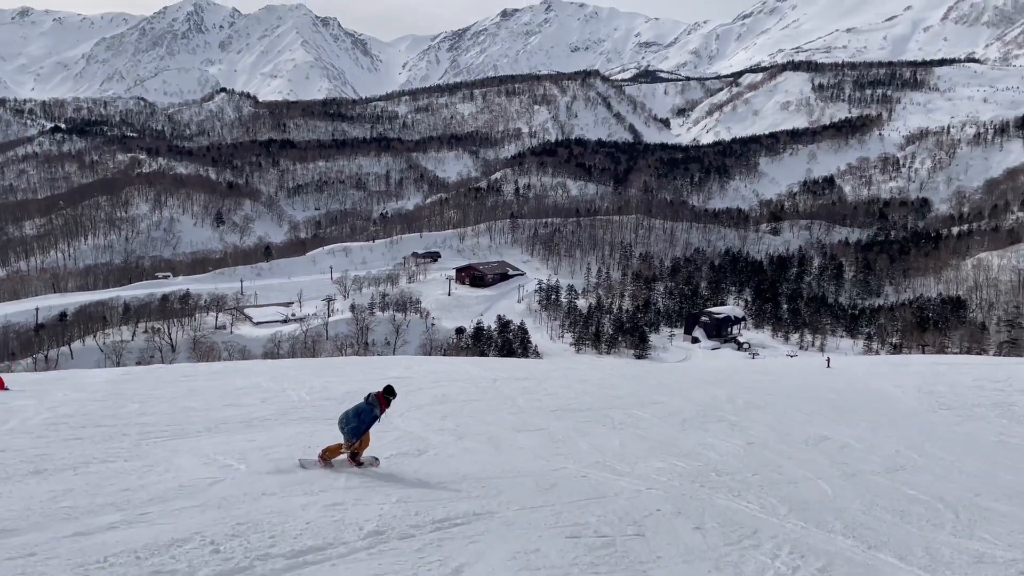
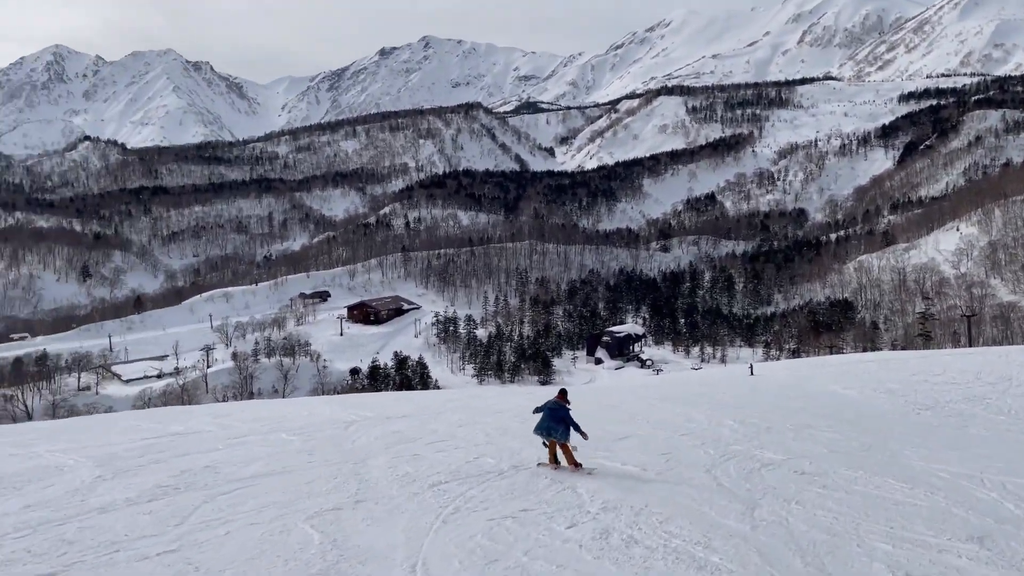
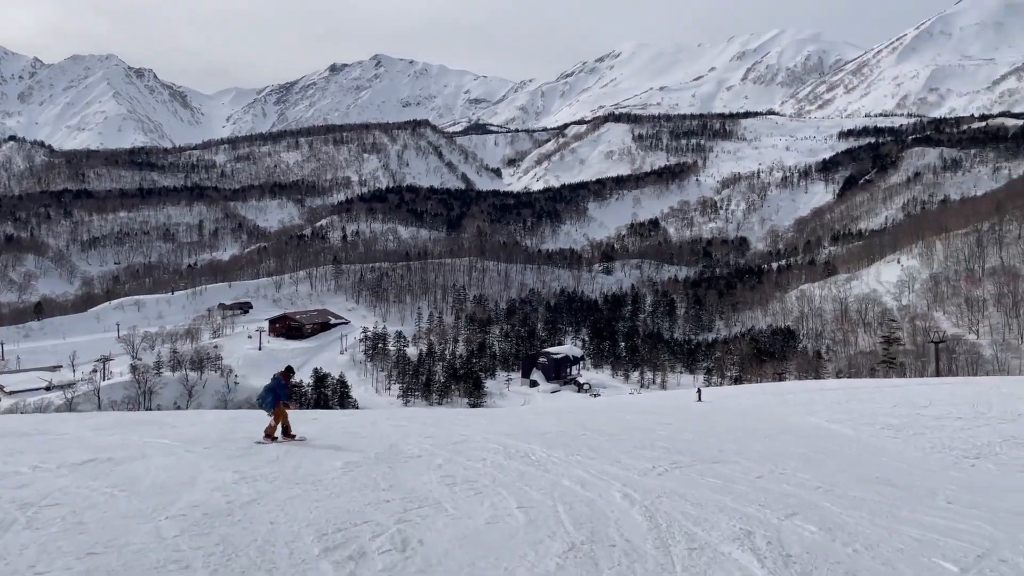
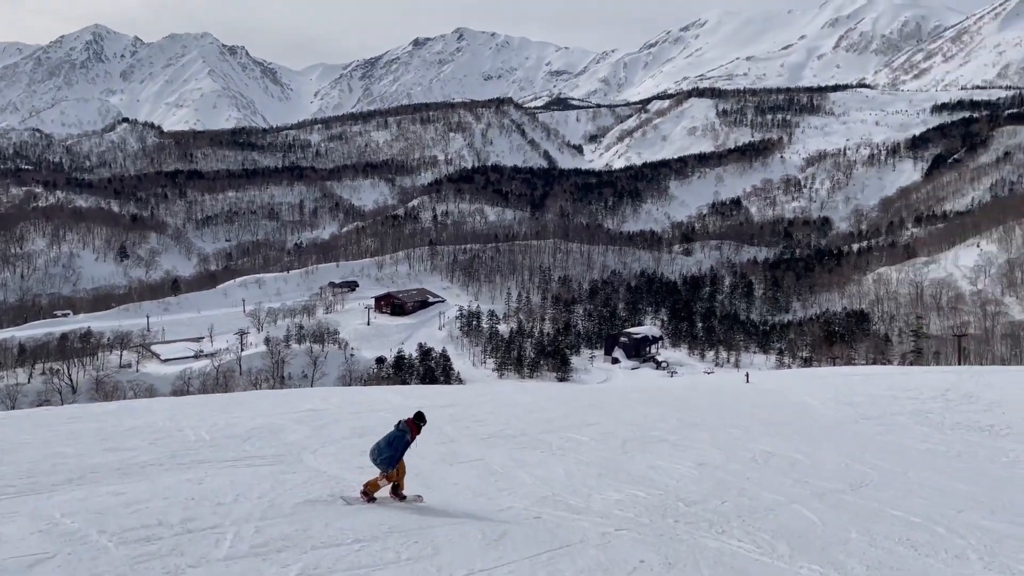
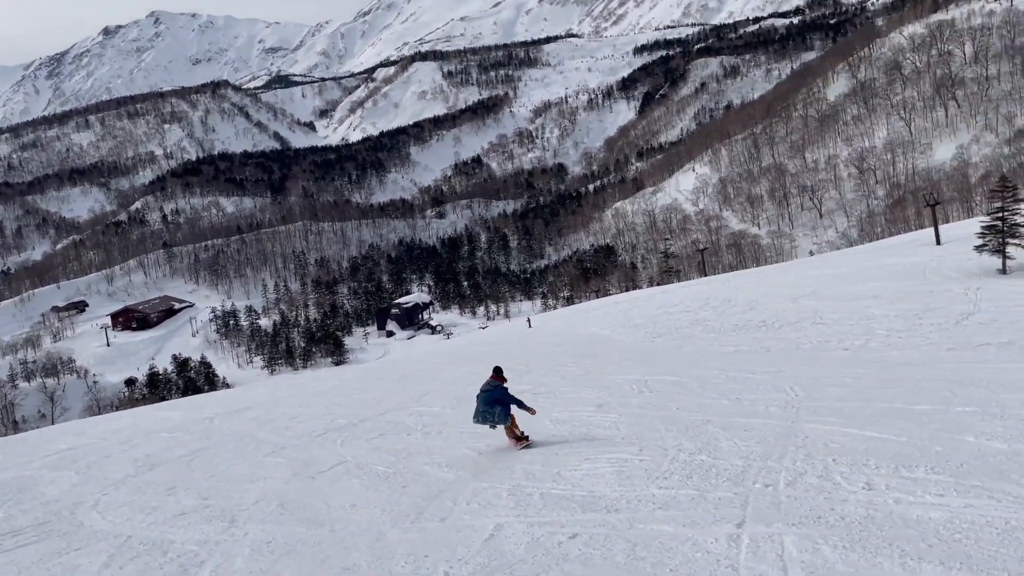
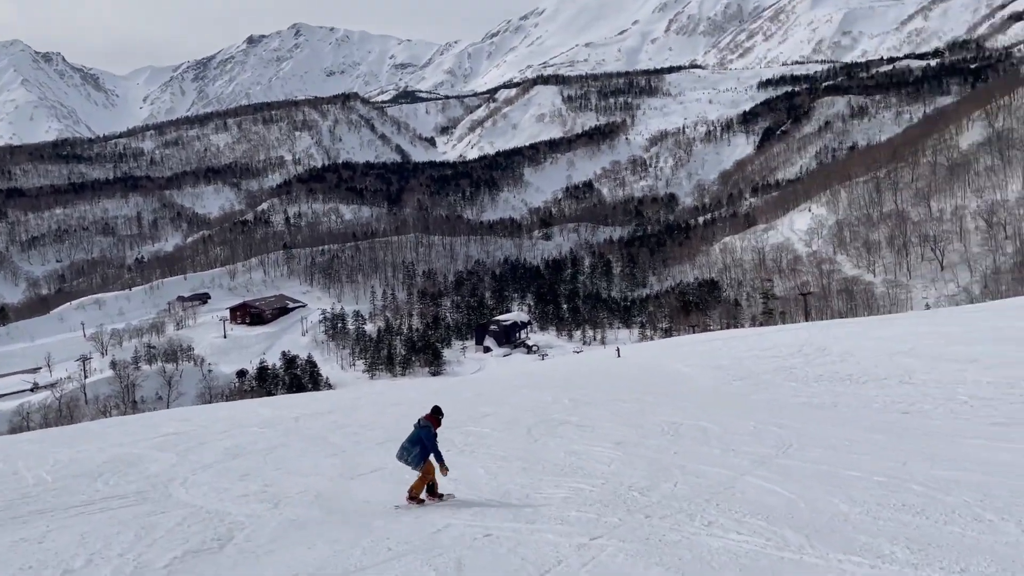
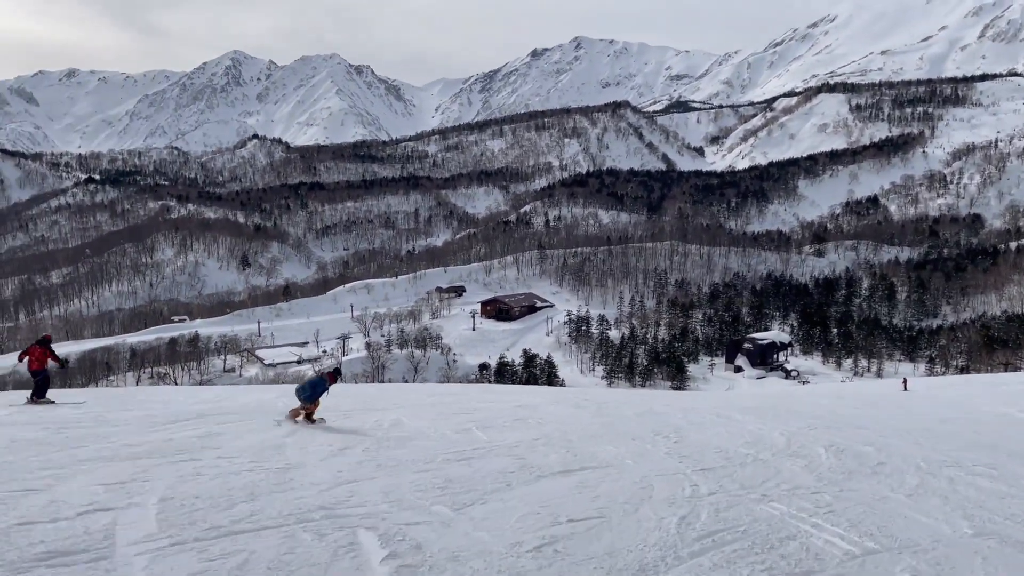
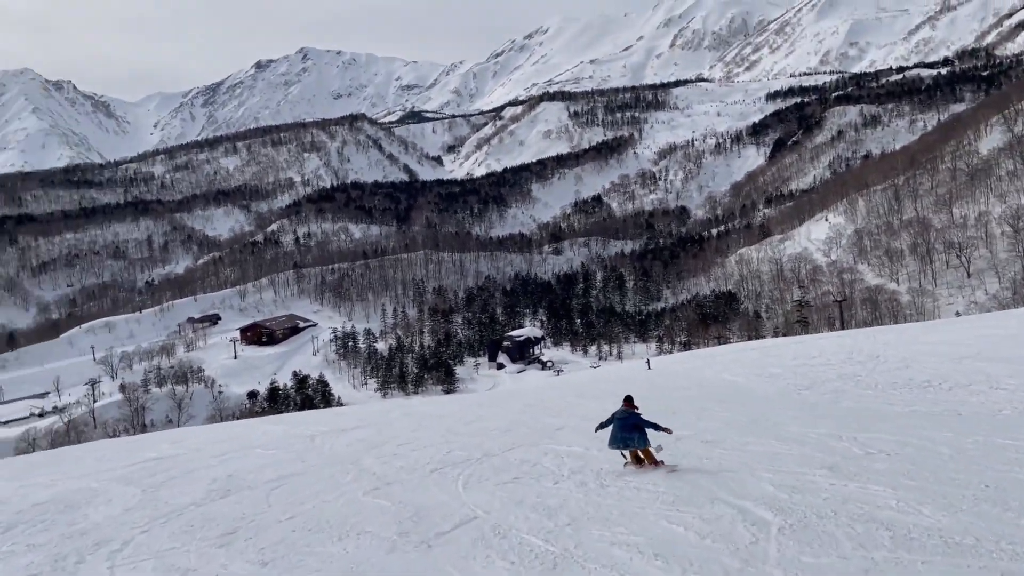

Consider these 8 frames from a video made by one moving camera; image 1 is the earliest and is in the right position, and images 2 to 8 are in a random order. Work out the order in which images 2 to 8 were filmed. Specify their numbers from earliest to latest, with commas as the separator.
4, 6, 5, 8, 2, 7, 3
